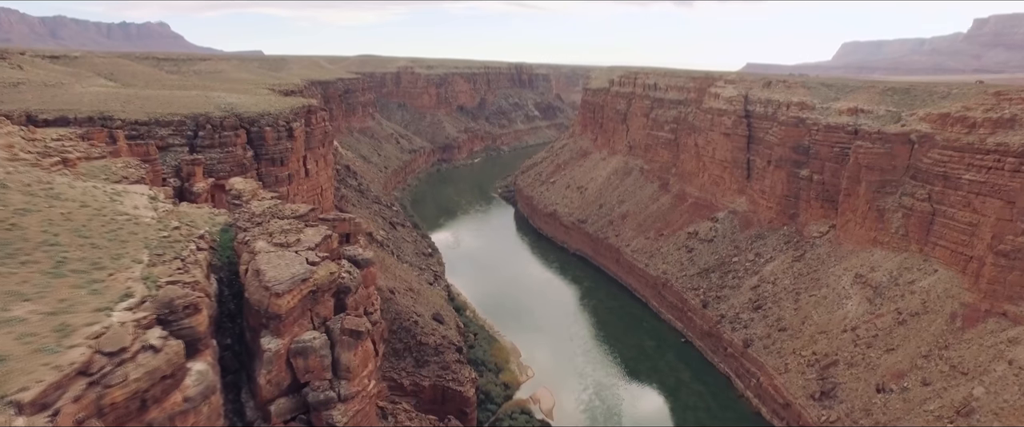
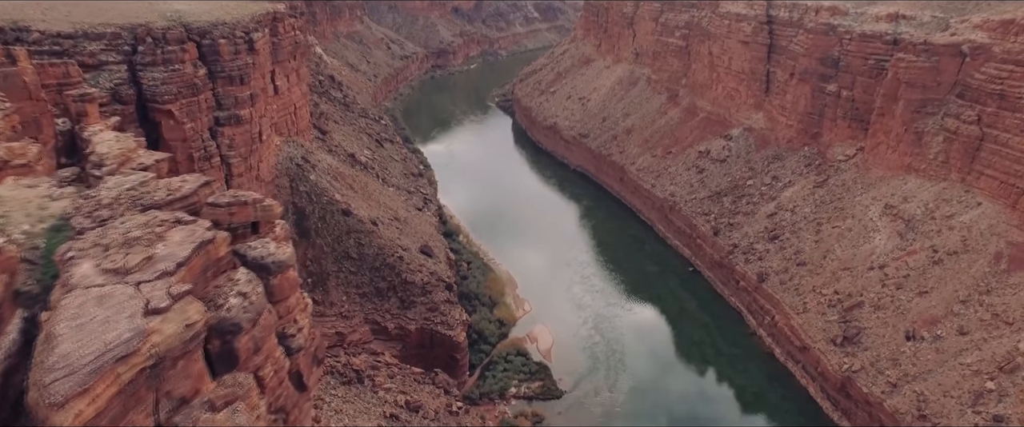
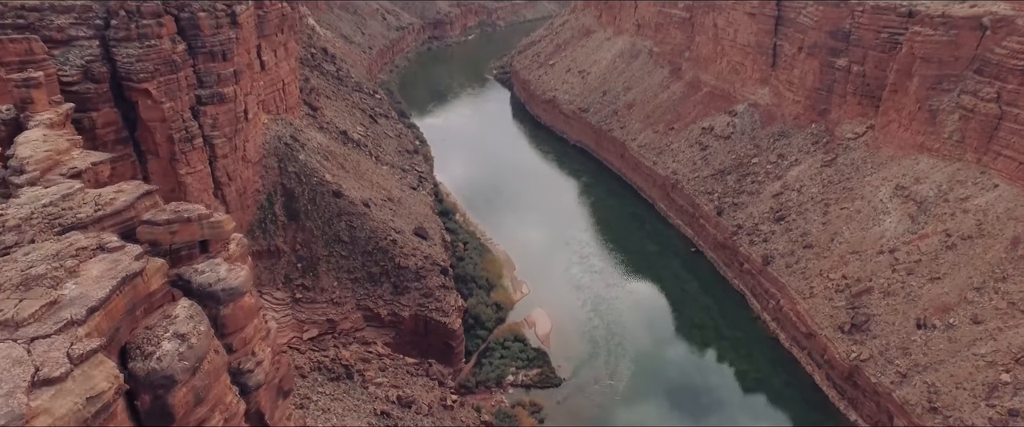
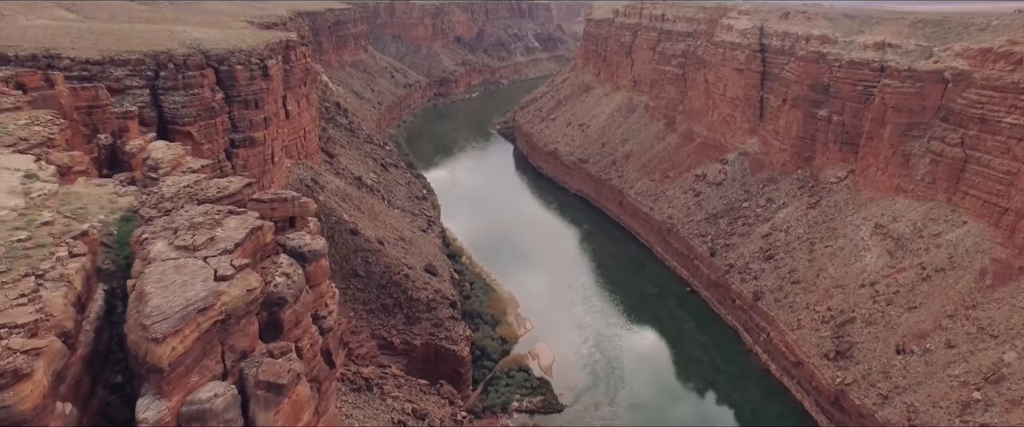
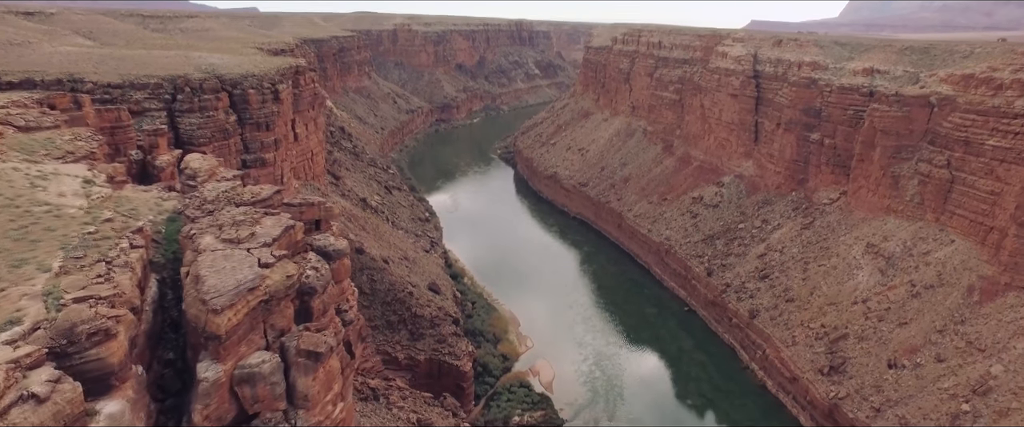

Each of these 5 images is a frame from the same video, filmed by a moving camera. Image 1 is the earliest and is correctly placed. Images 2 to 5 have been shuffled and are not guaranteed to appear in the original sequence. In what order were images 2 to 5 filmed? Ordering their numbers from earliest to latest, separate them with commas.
5, 4, 2, 3
